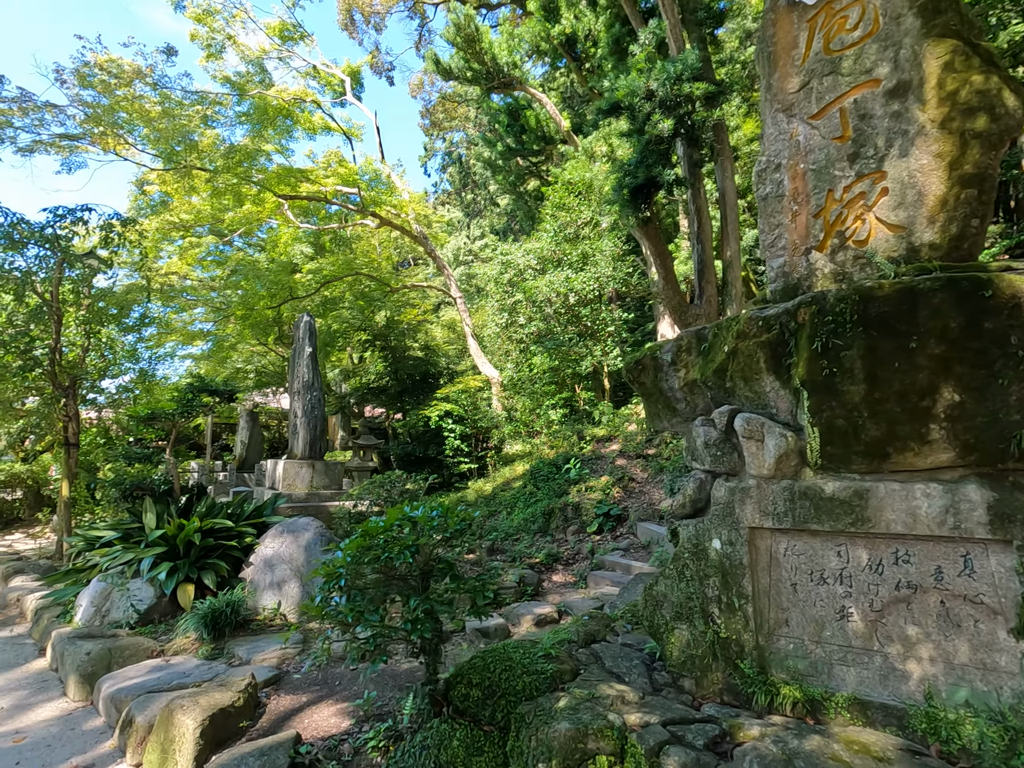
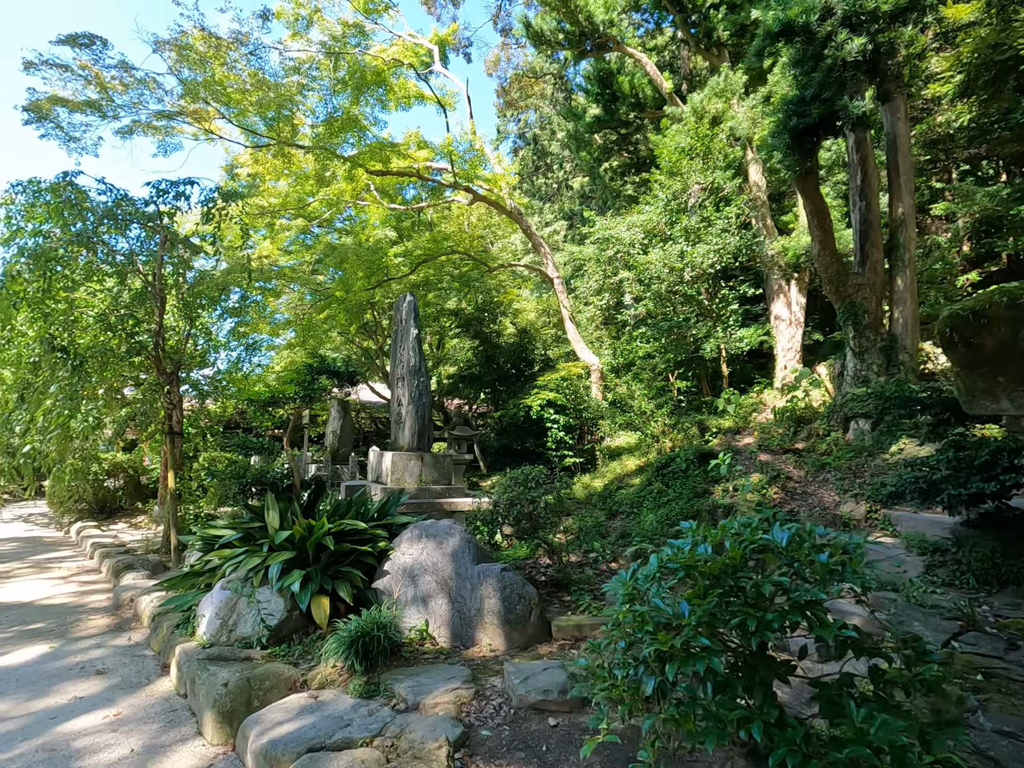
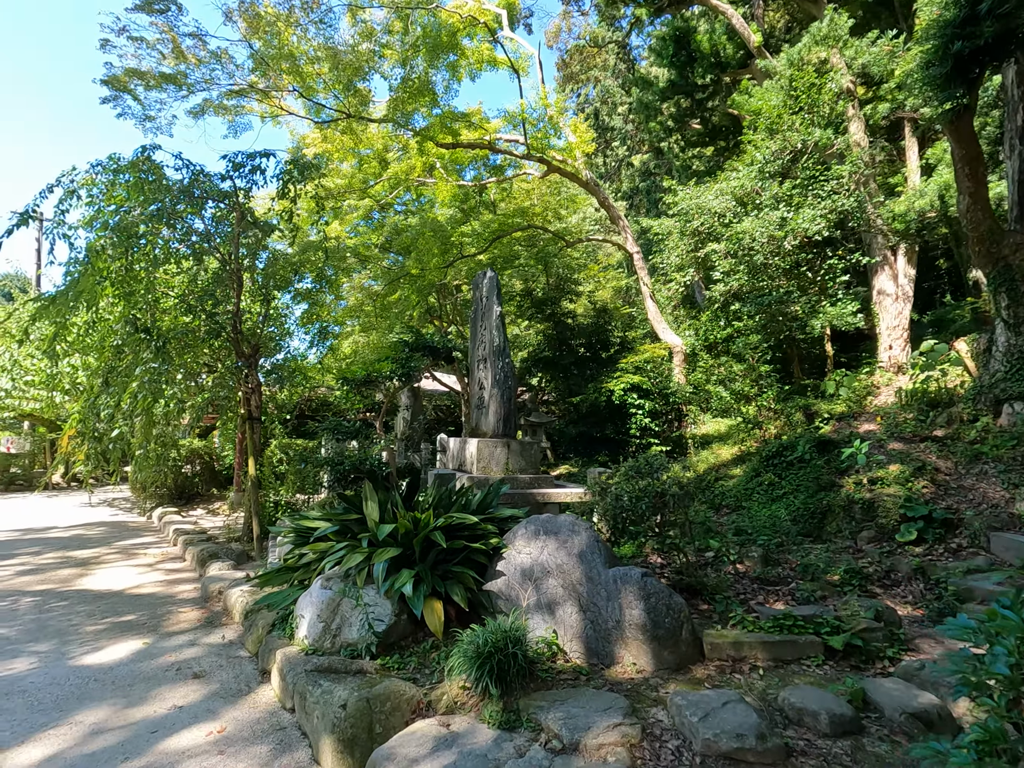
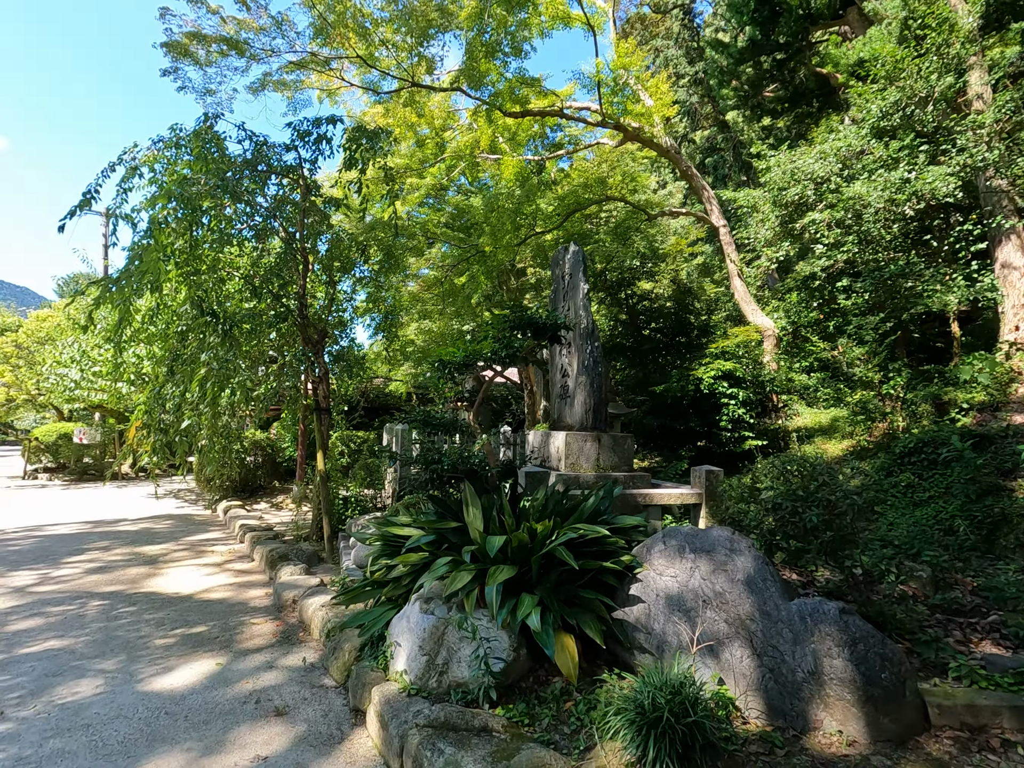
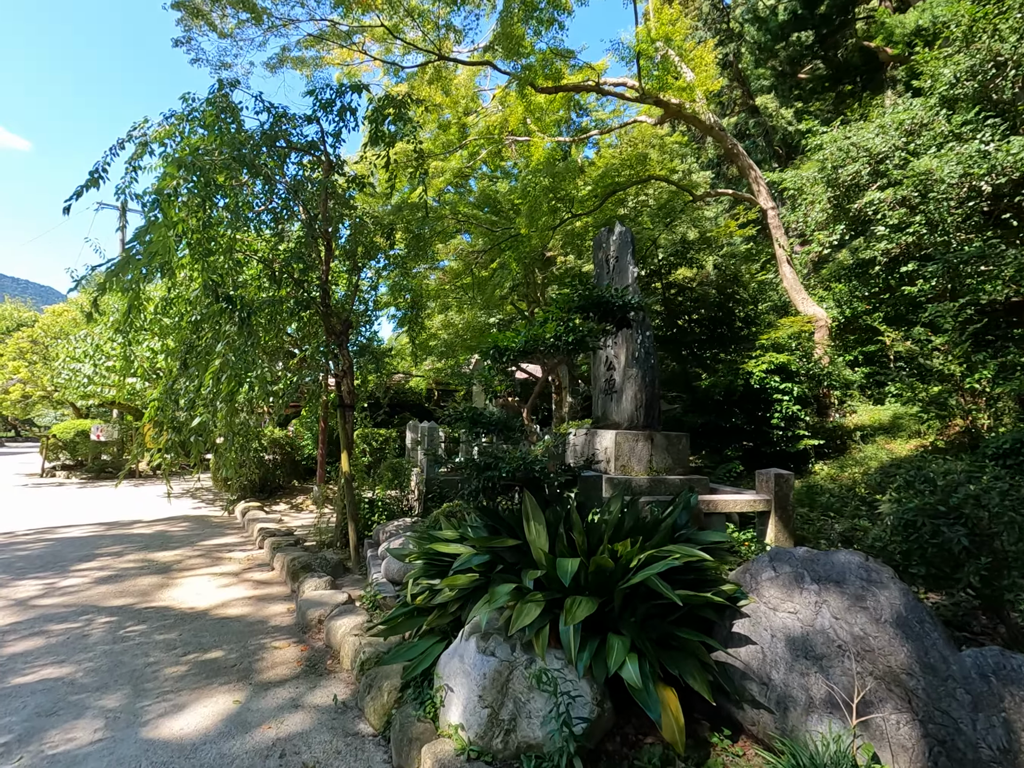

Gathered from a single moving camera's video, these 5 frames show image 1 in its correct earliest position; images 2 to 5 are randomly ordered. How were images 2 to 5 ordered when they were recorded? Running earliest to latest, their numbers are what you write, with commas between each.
2, 3, 4, 5
